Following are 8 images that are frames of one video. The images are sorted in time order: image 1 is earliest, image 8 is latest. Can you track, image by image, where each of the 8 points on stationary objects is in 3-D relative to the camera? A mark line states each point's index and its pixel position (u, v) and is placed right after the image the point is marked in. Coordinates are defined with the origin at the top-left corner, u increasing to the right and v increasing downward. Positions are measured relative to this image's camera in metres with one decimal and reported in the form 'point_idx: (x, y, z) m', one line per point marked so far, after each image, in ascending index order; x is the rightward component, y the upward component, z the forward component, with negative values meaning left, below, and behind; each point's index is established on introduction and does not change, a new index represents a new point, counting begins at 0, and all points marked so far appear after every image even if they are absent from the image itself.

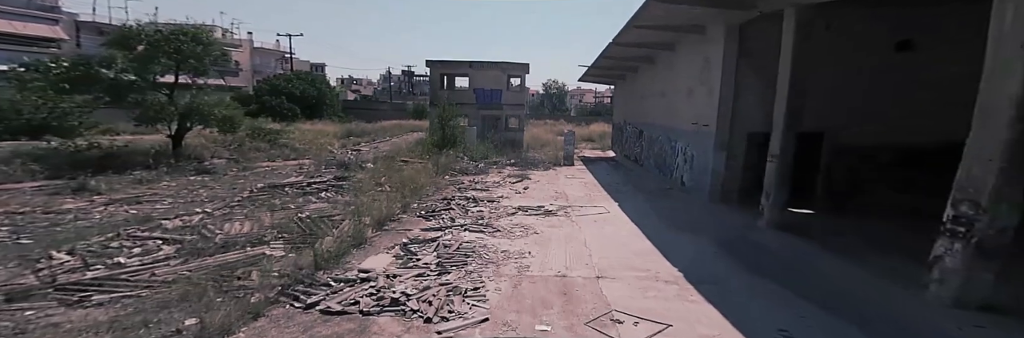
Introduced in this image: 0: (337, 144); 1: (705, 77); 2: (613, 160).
0: (-8.5, +1.3, +18.0) m
1: (+5.3, +2.7, +10.6) m
2: (+5.0, +0.5, +19.0) m
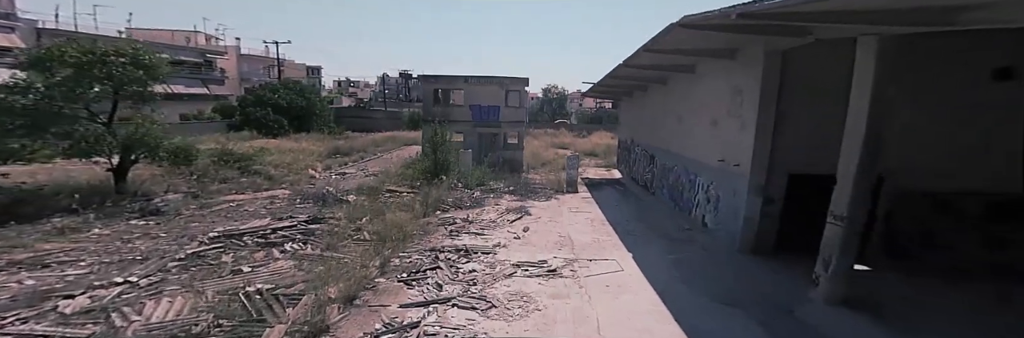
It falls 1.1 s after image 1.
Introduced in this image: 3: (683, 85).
0: (-8.6, +0.2, +16.4) m
1: (+5.3, +1.6, +9.1) m
2: (+5.0, -0.6, +17.5) m
3: (+5.6, +2.8, +12.3) m
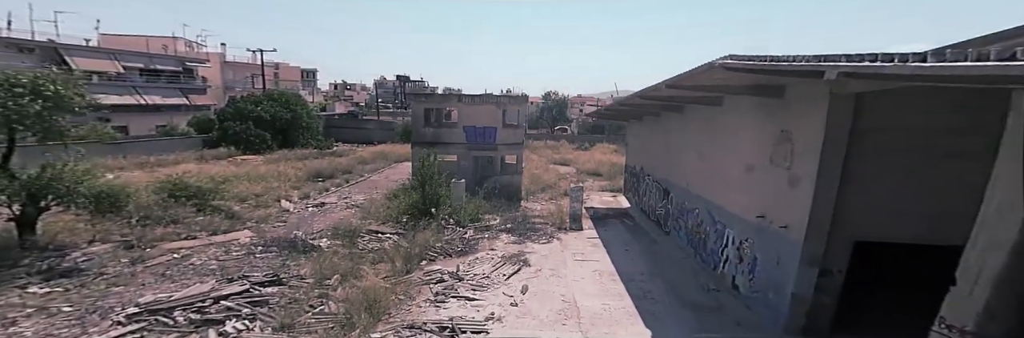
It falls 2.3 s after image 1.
0: (-8.6, -1.0, +14.7) m
1: (+5.3, +0.3, +7.4) m
2: (+4.9, -2.0, +15.8) m
3: (+5.5, +1.5, +10.6) m
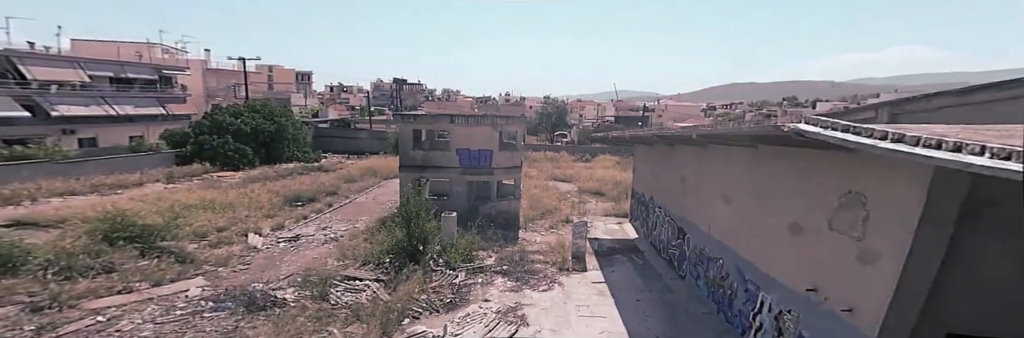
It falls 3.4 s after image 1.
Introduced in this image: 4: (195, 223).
0: (-8.8, -2.0, +13.2) m
1: (+5.2, -0.8, +6.0) m
2: (+4.8, -3.1, +14.4) m
3: (+5.5, +0.3, +9.2) m
4: (-10.3, -1.7, +12.1) m
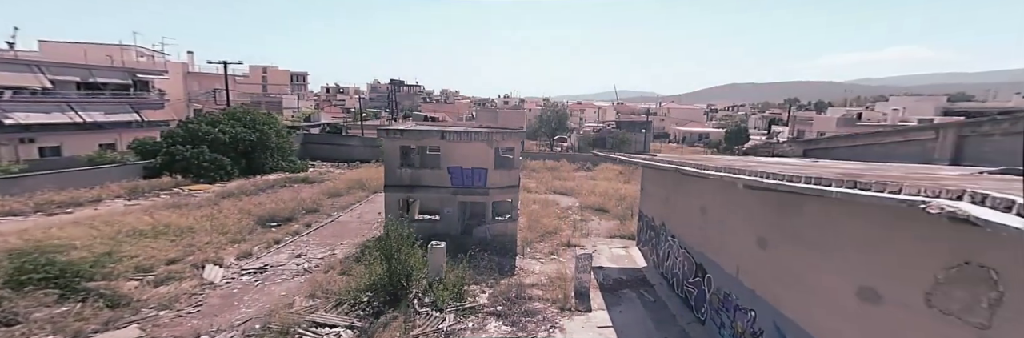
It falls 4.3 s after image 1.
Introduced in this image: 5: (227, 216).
0: (-8.9, -2.7, +11.6) m
1: (+5.1, -1.6, +4.5) m
2: (+4.6, -3.9, +12.9) m
3: (+5.4, -0.4, +7.7) m
4: (-10.4, -2.4, +10.6) m
5: (-10.9, -1.8, +14.3) m
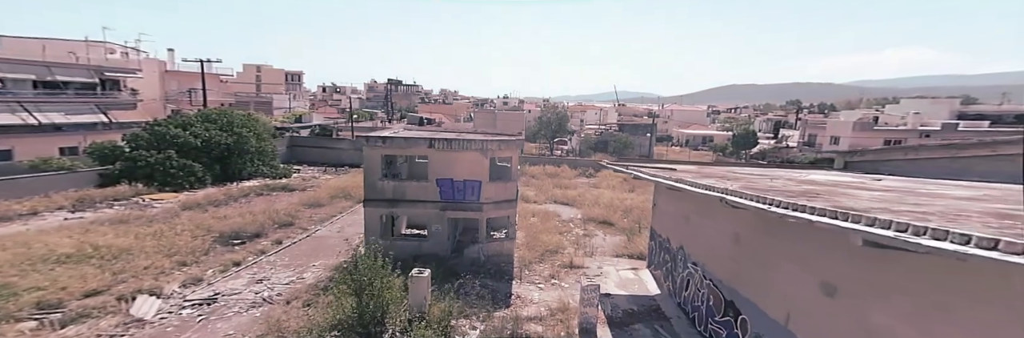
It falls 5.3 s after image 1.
0: (-9.0, -3.1, +10.0) m
1: (+5.0, -2.1, +2.9) m
2: (+4.5, -4.4, +11.2) m
3: (+5.2, -0.9, +6.1) m
4: (-10.5, -2.8, +9.0) m
5: (-11.0, -2.2, +12.6) m
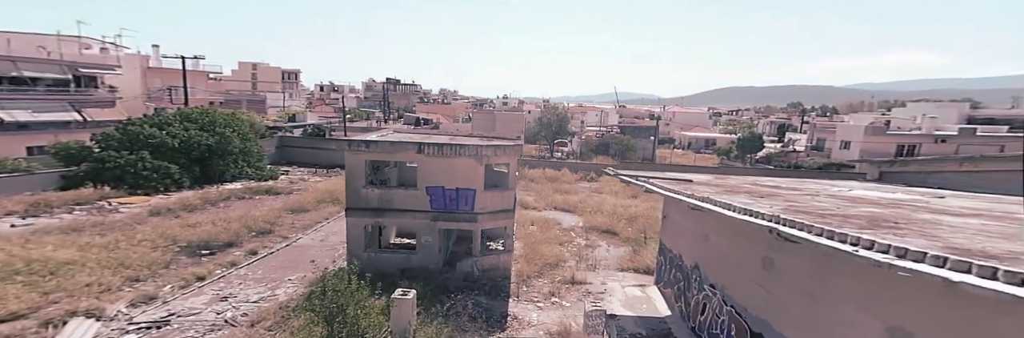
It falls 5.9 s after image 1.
0: (-9.1, -3.2, +8.8) m
1: (+4.9, -2.3, +1.8) m
2: (+4.3, -4.6, +10.1) m
3: (+5.1, -1.2, +5.0) m
4: (-10.6, -3.0, +7.8) m
5: (-11.1, -2.3, +11.5) m
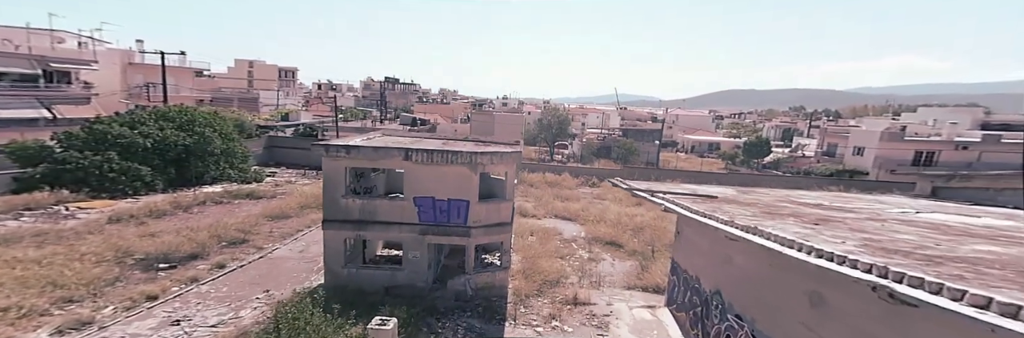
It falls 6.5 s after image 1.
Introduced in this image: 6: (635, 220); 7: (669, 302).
0: (-9.2, -3.4, +7.6) m
1: (+4.8, -2.6, +0.5) m
2: (+4.2, -4.9, +8.9) m
3: (+5.1, -1.5, +3.7) m
4: (-10.7, -3.1, +6.6) m
5: (-11.2, -2.4, +10.2) m
6: (+6.2, -2.6, +19.1) m
7: (+4.9, -4.1, +11.5) m
